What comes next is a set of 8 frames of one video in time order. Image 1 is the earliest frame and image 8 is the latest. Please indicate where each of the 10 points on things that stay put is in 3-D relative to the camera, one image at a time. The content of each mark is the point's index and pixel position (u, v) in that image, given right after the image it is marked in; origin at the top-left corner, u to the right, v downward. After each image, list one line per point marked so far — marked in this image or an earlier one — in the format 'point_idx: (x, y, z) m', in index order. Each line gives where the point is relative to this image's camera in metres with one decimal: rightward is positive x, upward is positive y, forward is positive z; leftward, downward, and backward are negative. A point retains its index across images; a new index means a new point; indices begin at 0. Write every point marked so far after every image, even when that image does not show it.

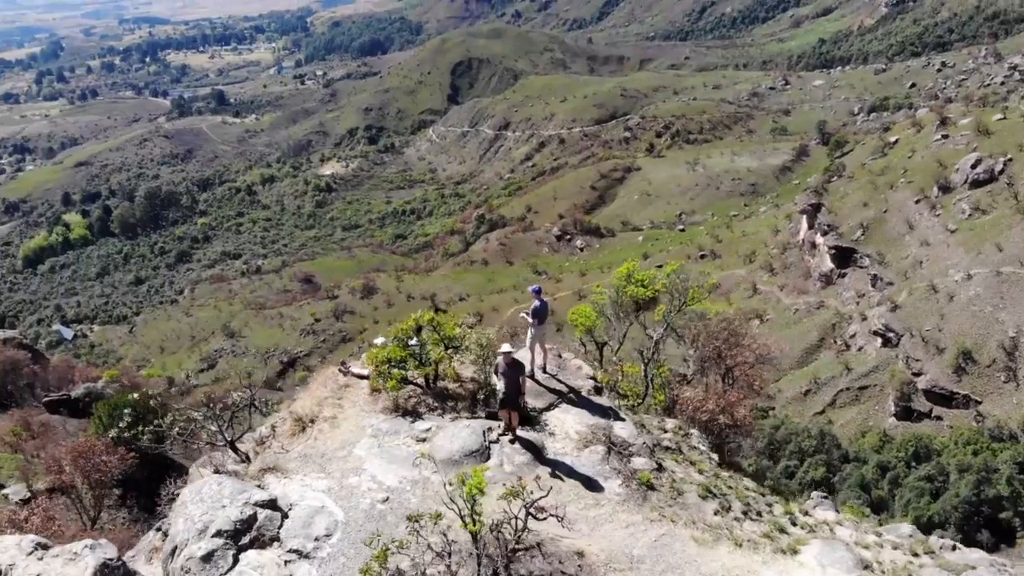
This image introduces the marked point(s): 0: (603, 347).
0: (+2.0, -1.2, +17.0) m
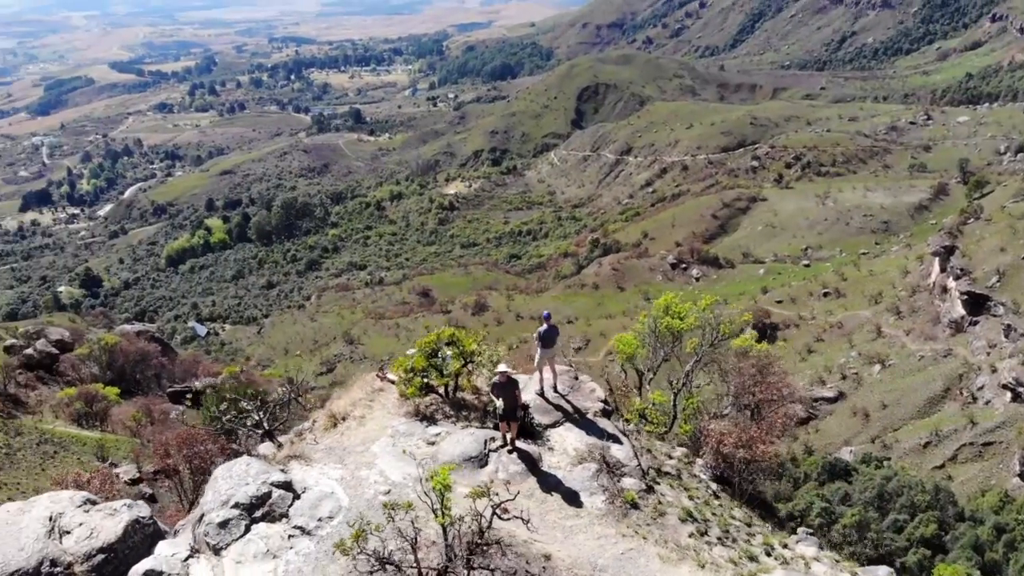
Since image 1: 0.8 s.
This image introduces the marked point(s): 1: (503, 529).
0: (+2.8, -1.8, +17.6) m
1: (-0.4, -2.9, +10.0) m
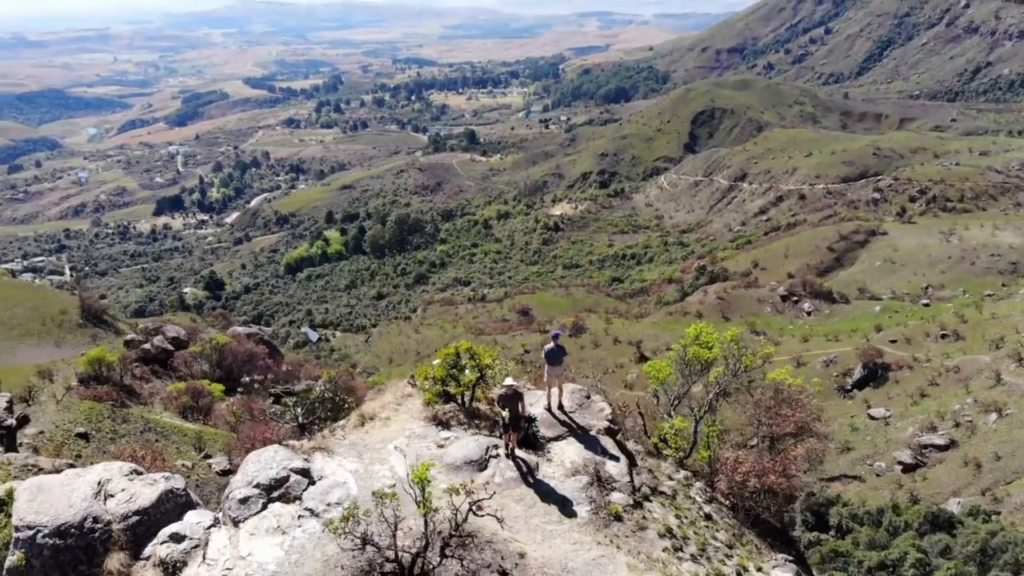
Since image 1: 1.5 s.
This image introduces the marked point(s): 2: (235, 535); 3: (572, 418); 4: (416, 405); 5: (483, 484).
0: (+3.5, -2.5, +18.2) m
1: (-0.6, -3.2, +11.0) m
2: (-3.7, -3.3, +11.1) m
3: (+0.9, -2.2, +14.0) m
4: (-1.7, -2.1, +14.6) m
5: (-0.5, -2.9, +12.2) m
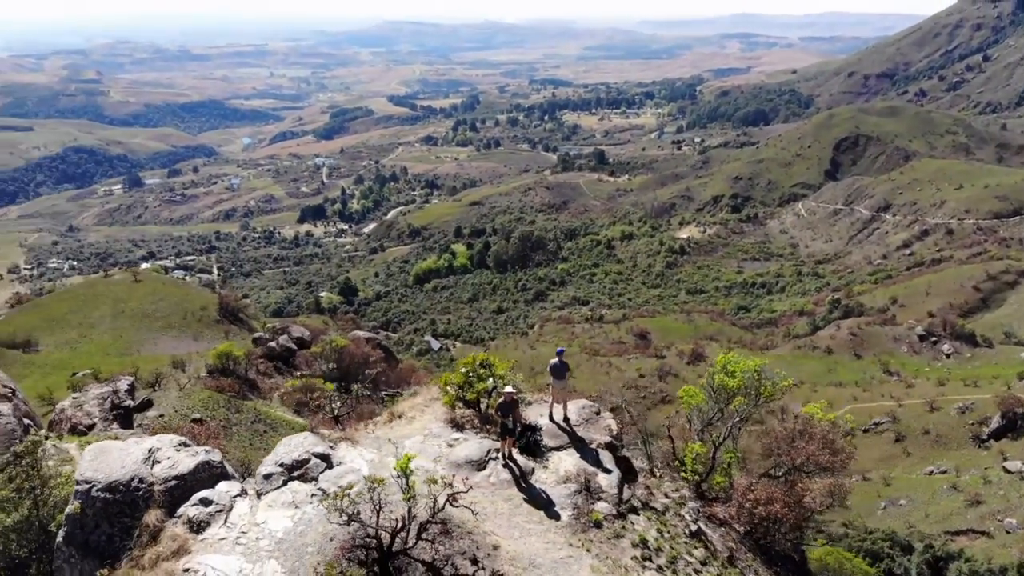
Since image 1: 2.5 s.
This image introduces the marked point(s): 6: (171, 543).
0: (+4.3, -3.1, +18.8) m
1: (-0.9, -3.4, +12.2) m
2: (-4.0, -3.3, +12.8) m
3: (+1.1, -2.6, +15.0) m
4: (-1.4, -2.3, +16.0) m
5: (-0.6, -3.1, +13.4) m
6: (-4.9, -3.6, +12.0) m
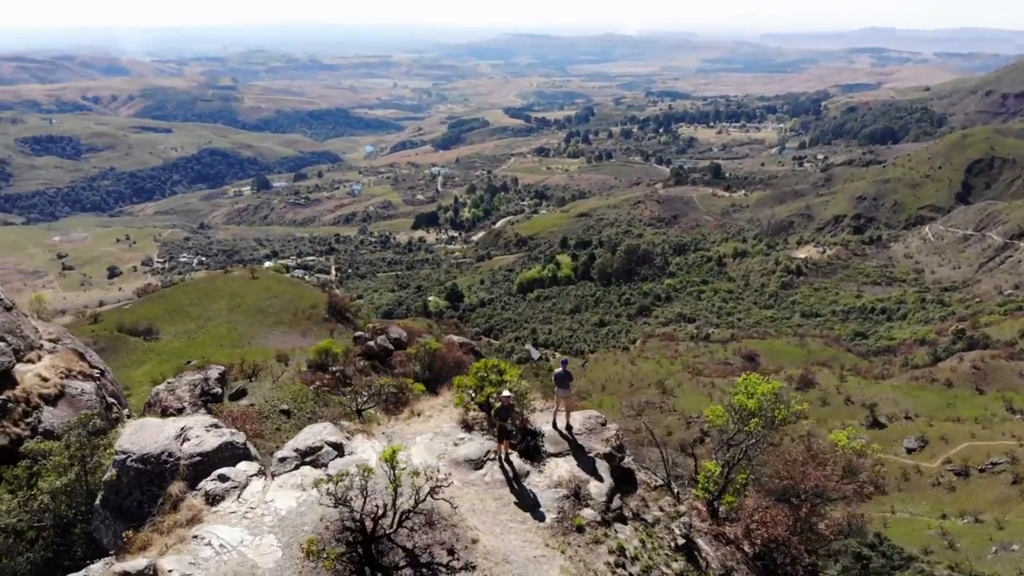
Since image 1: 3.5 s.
0: (+4.8, -3.6, +18.9) m
1: (-1.2, -3.5, +13.1) m
2: (-4.1, -3.3, +14.0) m
3: (+1.2, -2.8, +15.5) m
4: (-1.1, -2.5, +16.8) m
5: (-0.7, -3.3, +14.1) m
6: (-5.2, -3.6, +13.3) m
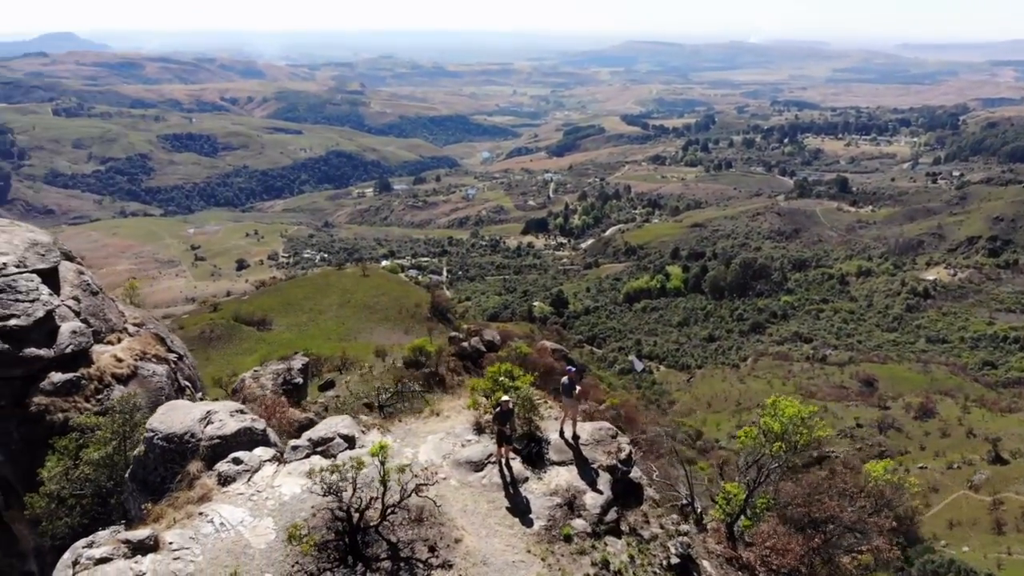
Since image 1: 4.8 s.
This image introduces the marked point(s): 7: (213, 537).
0: (+5.3, -3.9, +18.4) m
1: (-1.4, -3.5, +13.4) m
2: (-4.2, -3.2, +14.7) m
3: (+1.3, -3.0, +15.6) m
4: (-0.8, -2.6, +17.2) m
5: (-0.8, -3.4, +14.4) m
6: (-5.3, -3.4, +14.2) m
7: (-4.7, -3.9, +12.9) m
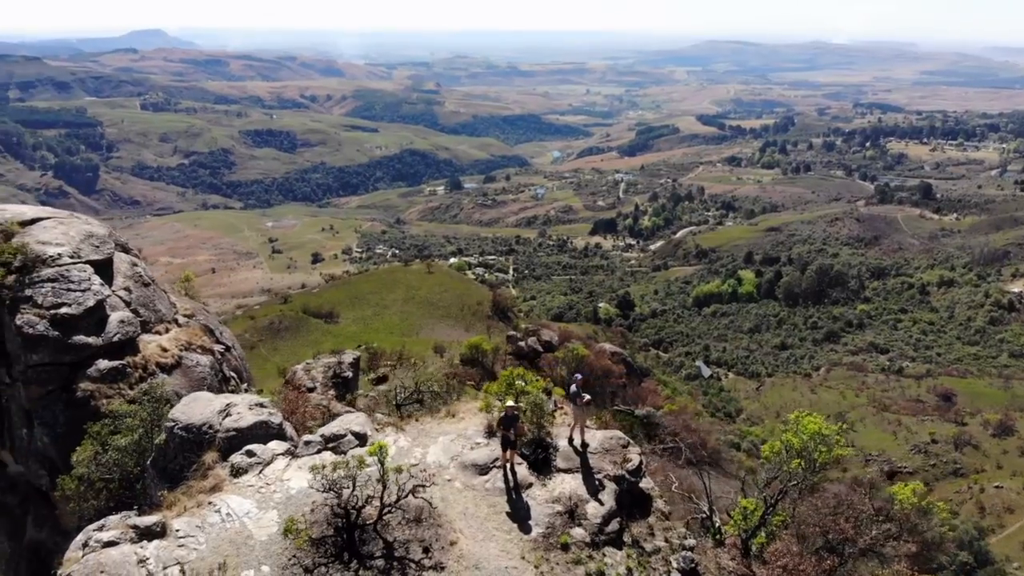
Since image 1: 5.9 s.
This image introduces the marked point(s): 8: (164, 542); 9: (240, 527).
0: (+5.6, -4.2, +18.0) m
1: (-1.4, -3.6, +13.6) m
2: (-4.1, -3.2, +15.1) m
3: (+1.5, -3.1, +15.5) m
4: (-0.5, -2.6, +17.2) m
5: (-0.7, -3.4, +14.5) m
6: (-5.3, -3.4, +14.6) m
7: (-4.7, -3.8, +13.3) m
8: (-5.3, -3.9, +12.7) m
9: (-4.4, -3.8, +13.3) m
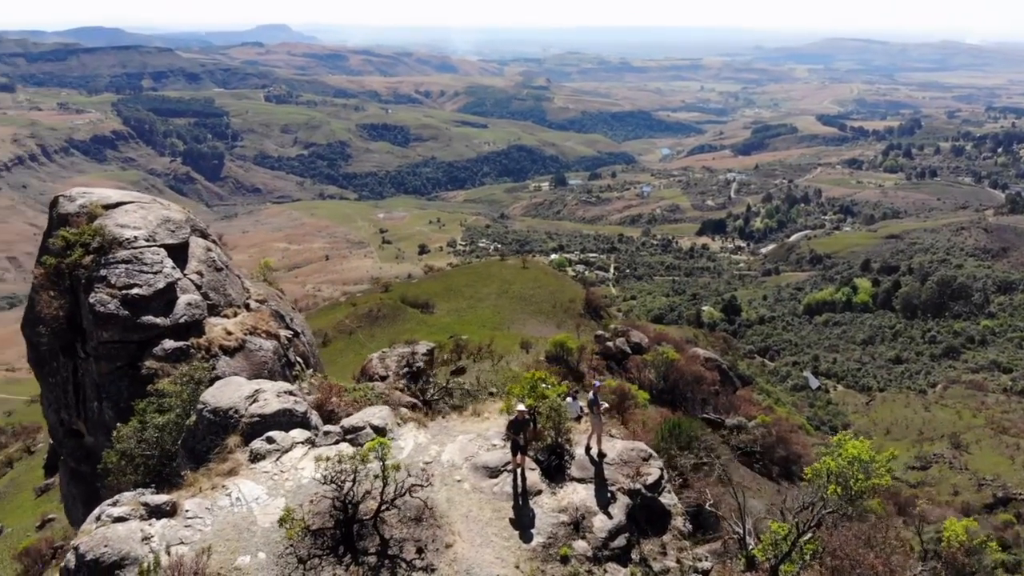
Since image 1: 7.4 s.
0: (+6.1, -4.4, +17.0) m
1: (-1.4, -3.5, +13.4) m
2: (-3.8, -3.0, +15.3) m
3: (+1.8, -3.2, +15.0) m
4: (0.0, -2.6, +17.0) m
5: (-0.5, -3.4, +14.3) m
6: (-5.0, -3.2, +14.9) m
7: (-4.7, -3.6, +13.6) m
8: (-5.4, -3.7, +13.1) m
9: (-4.3, -3.7, +13.6) m
